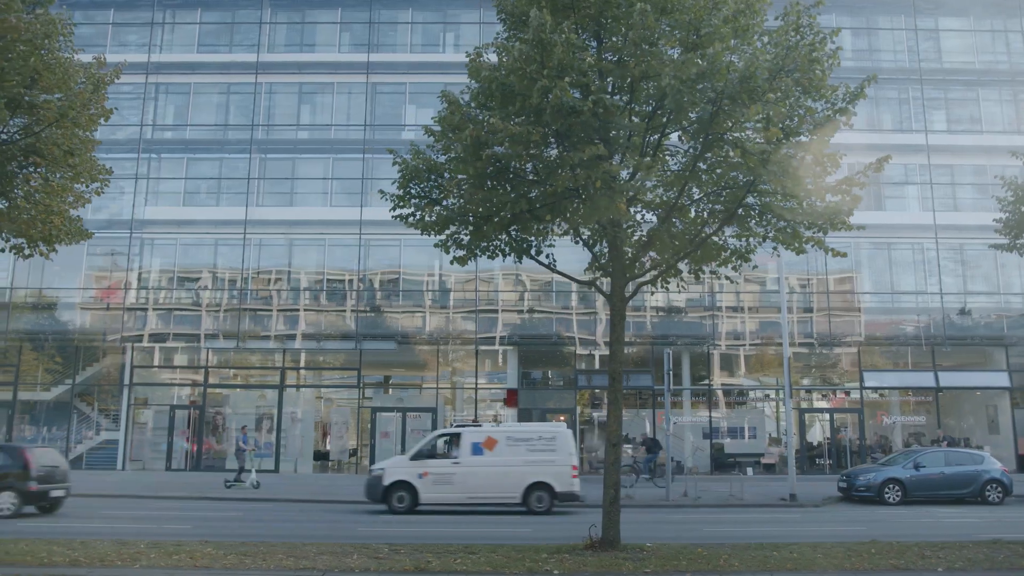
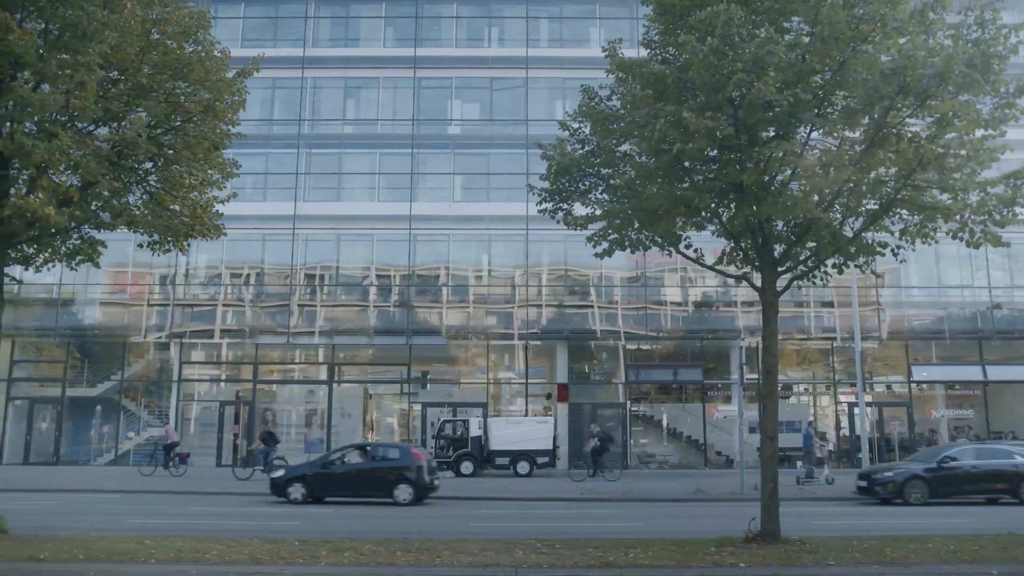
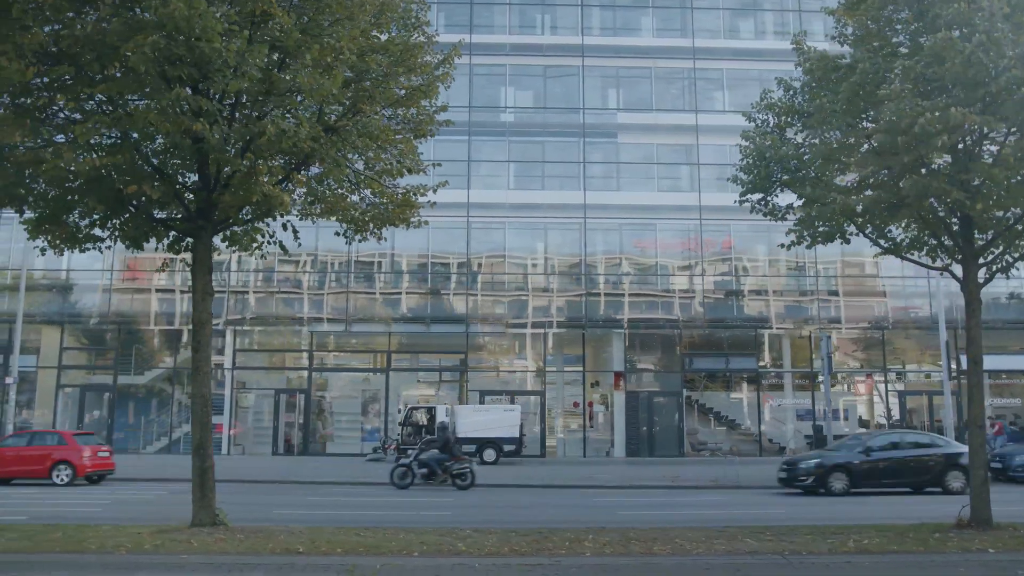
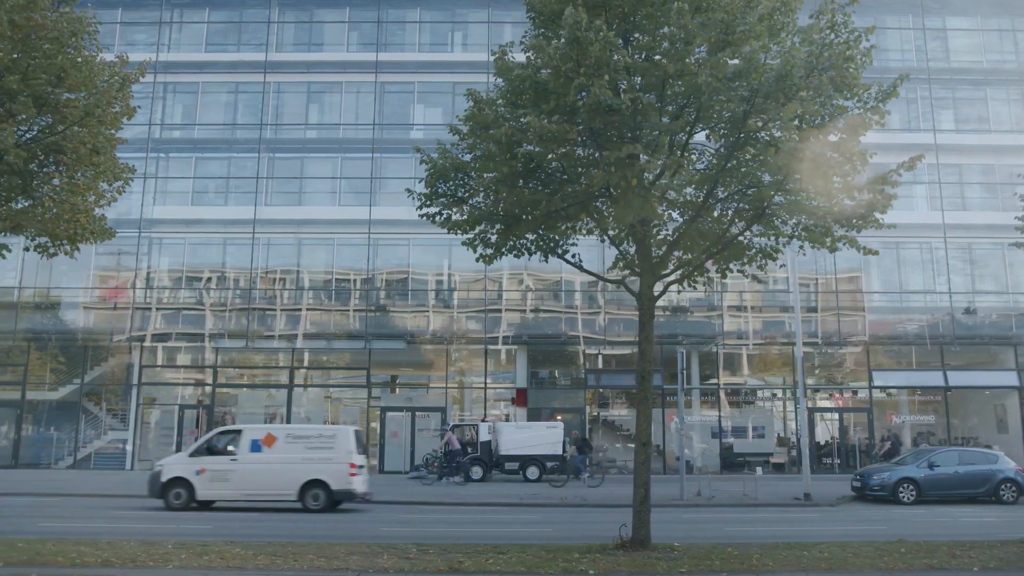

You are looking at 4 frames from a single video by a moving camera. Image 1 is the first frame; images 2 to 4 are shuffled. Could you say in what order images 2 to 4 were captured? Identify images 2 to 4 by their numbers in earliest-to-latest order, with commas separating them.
4, 2, 3
